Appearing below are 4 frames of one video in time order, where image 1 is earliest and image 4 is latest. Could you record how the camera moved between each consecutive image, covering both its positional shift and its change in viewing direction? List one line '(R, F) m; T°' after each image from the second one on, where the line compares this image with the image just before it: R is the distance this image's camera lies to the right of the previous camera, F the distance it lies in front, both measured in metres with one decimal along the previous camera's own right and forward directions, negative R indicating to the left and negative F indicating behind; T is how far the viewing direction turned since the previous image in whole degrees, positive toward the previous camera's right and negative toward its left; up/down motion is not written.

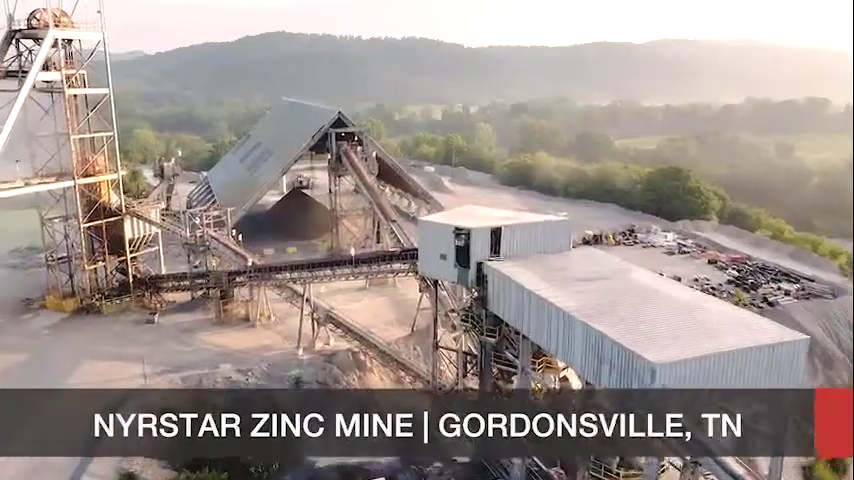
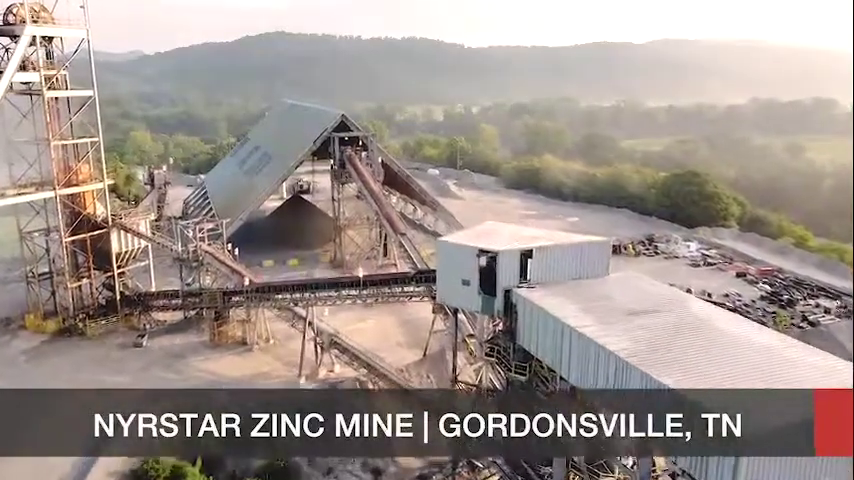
(-0.2, +1.1) m; 0°
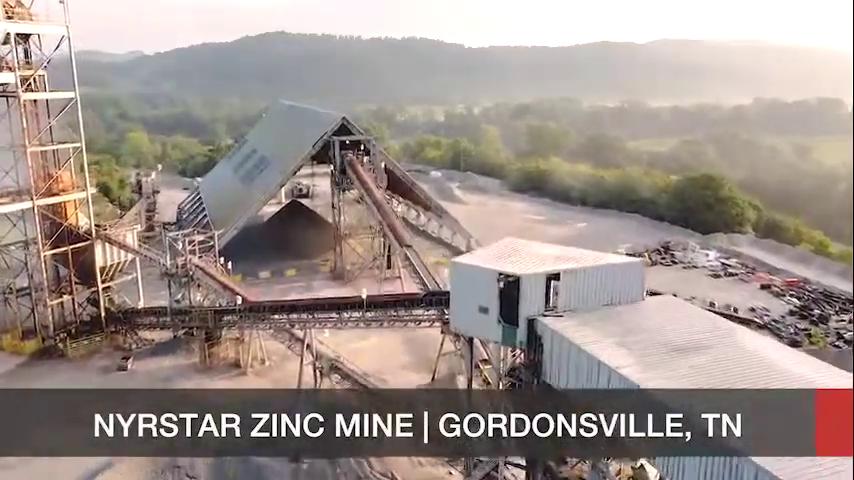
(-0.1, +0.9) m; 0°
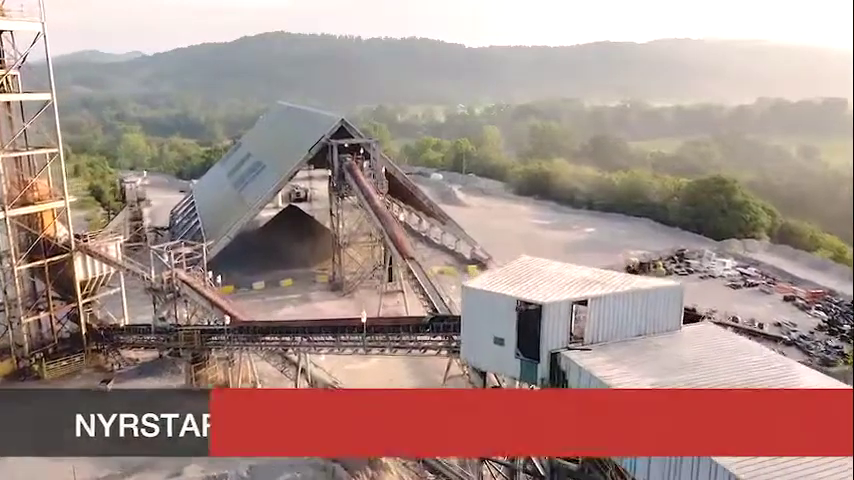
(-0.1, +0.8) m; 0°
